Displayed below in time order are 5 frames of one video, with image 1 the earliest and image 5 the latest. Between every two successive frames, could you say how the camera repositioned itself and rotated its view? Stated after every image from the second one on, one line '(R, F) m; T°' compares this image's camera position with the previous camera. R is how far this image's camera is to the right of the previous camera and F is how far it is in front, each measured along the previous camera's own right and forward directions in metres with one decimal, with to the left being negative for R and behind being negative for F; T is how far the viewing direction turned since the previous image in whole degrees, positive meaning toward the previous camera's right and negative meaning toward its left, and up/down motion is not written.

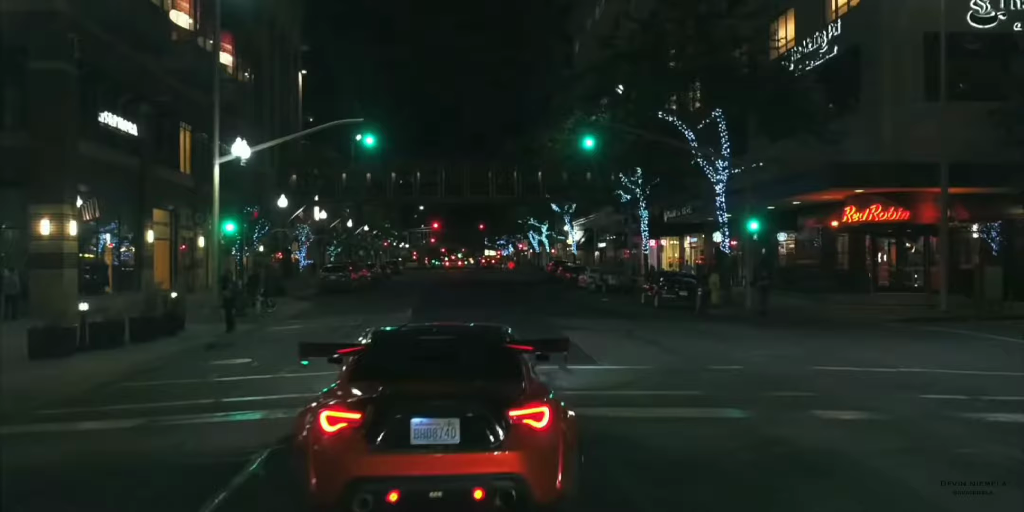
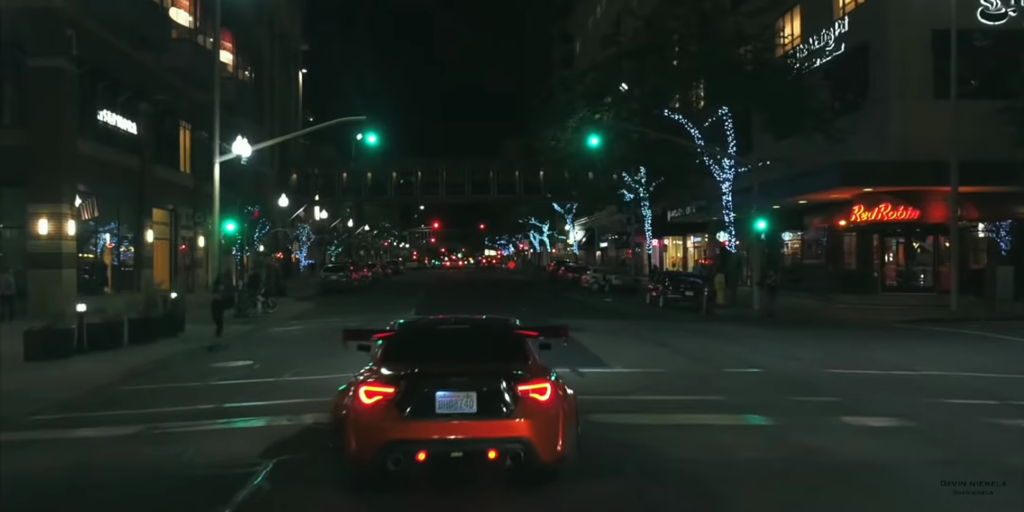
(-0.1, +0.4) m; 0°
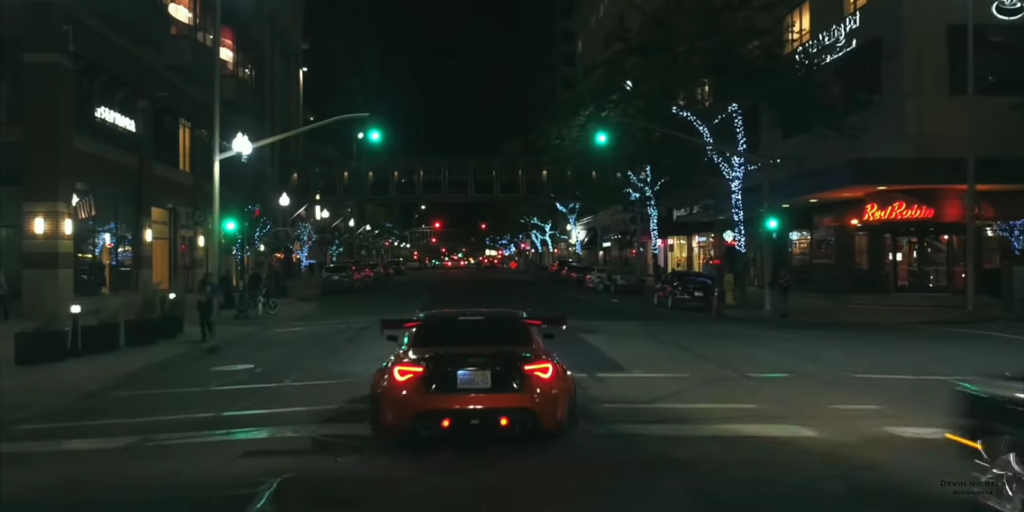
(-0.2, +0.7) m; 0°
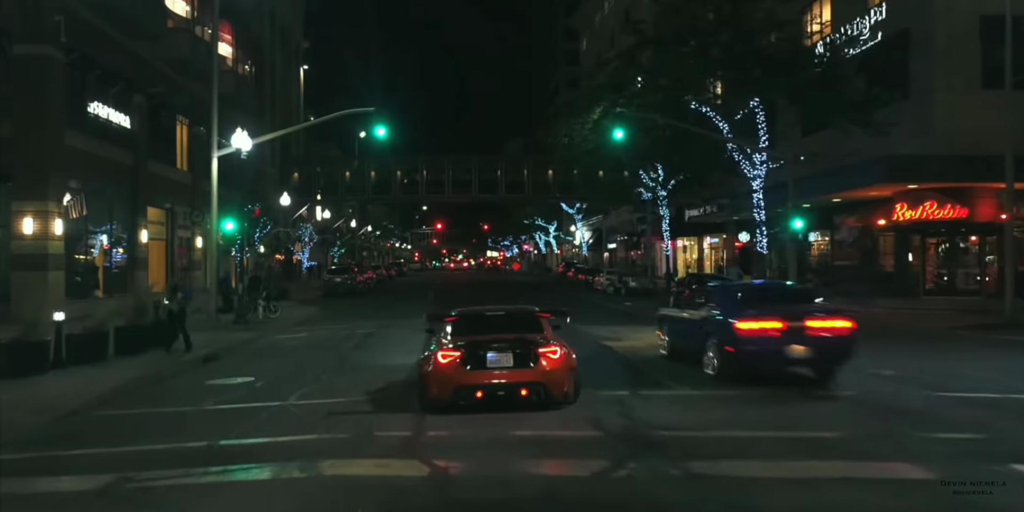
(-0.4, +1.5) m; 0°
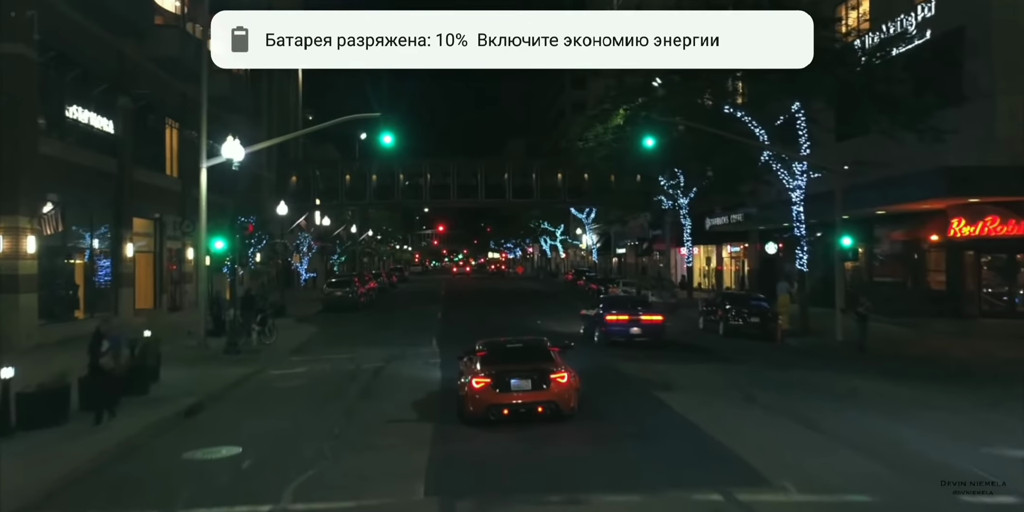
(-0.6, +2.8) m; 0°
